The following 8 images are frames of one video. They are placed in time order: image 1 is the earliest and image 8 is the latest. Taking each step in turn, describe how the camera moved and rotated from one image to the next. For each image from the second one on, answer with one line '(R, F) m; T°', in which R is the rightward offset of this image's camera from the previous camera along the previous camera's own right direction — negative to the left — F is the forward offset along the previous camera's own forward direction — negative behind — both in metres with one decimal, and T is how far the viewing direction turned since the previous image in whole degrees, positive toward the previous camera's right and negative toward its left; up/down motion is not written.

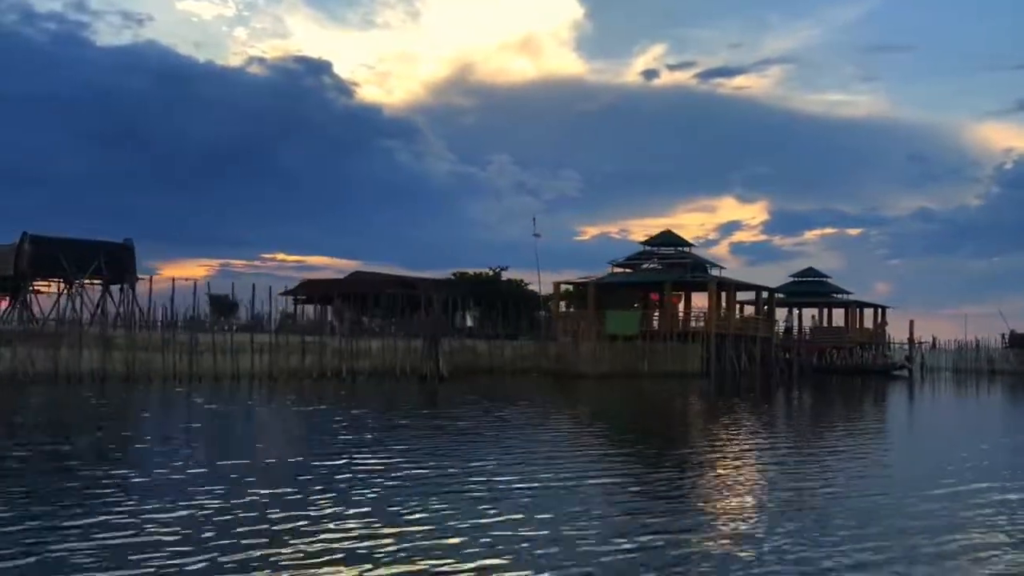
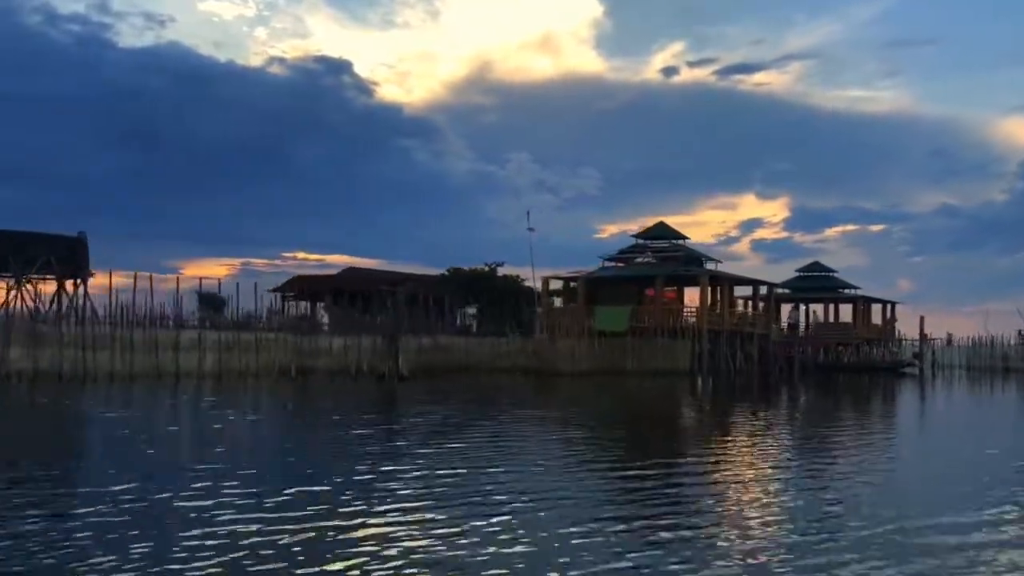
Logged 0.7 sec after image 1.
(+1.1, +1.4) m; -1°
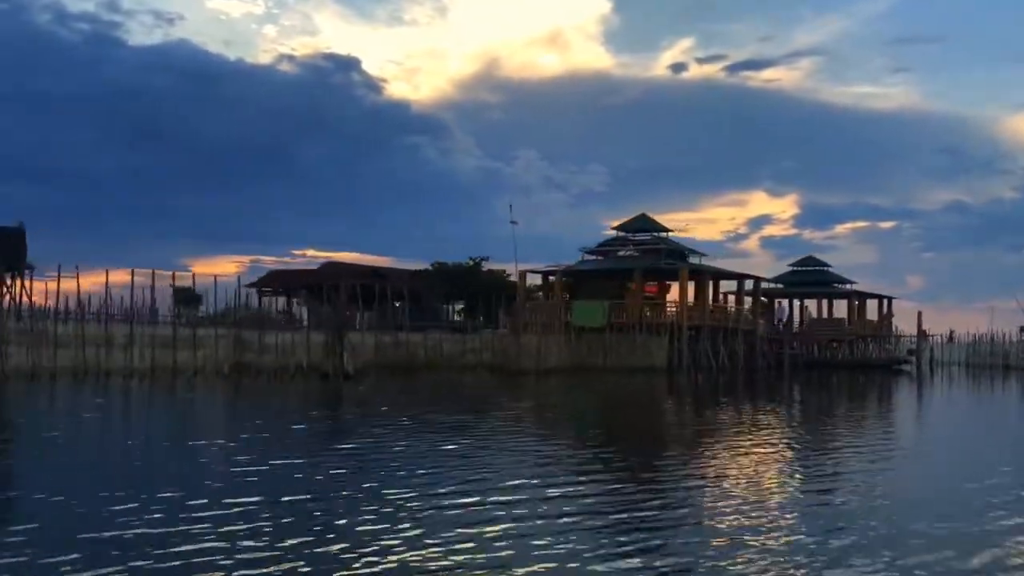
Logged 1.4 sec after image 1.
(+1.0, +1.3) m; 0°
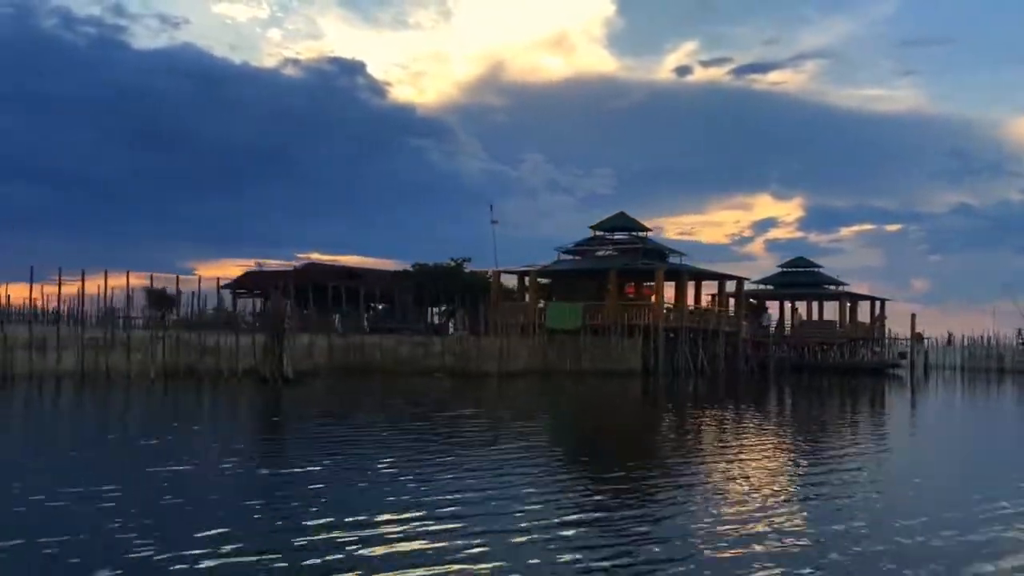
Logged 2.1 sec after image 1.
(+1.0, +1.1) m; 0°
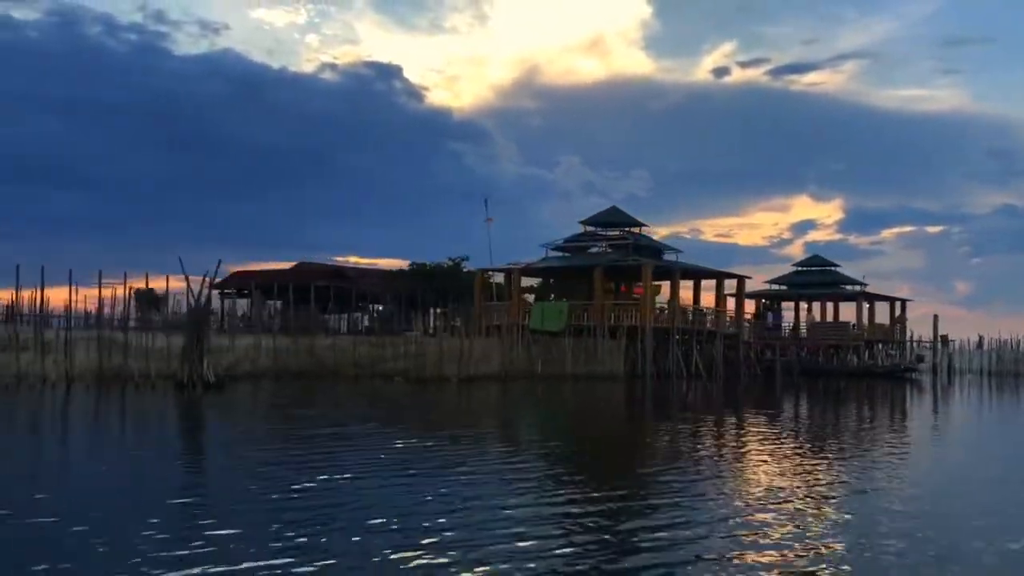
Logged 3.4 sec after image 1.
(+1.5, +1.8) m; -2°
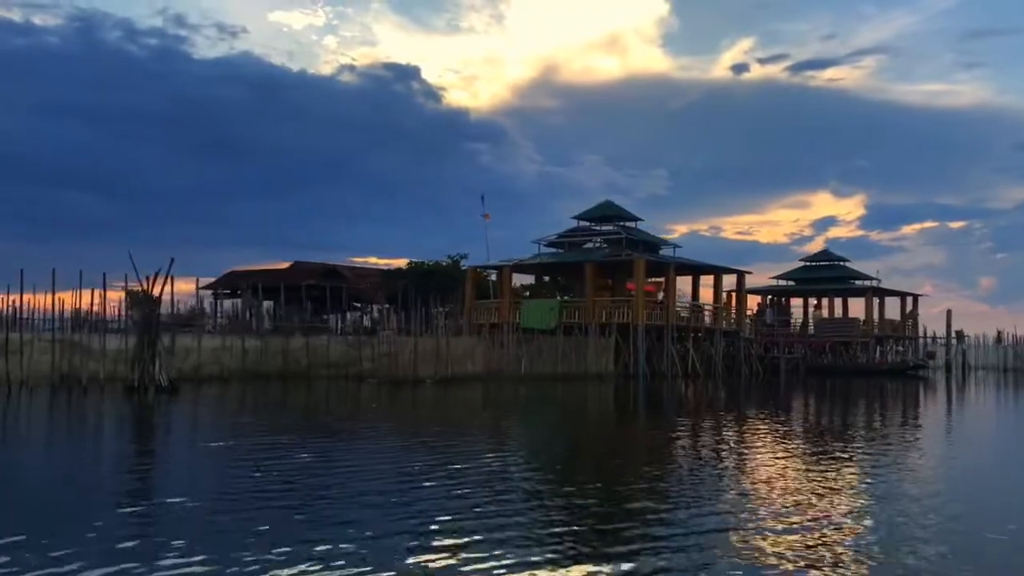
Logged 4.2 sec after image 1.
(+0.8, +0.9) m; -1°
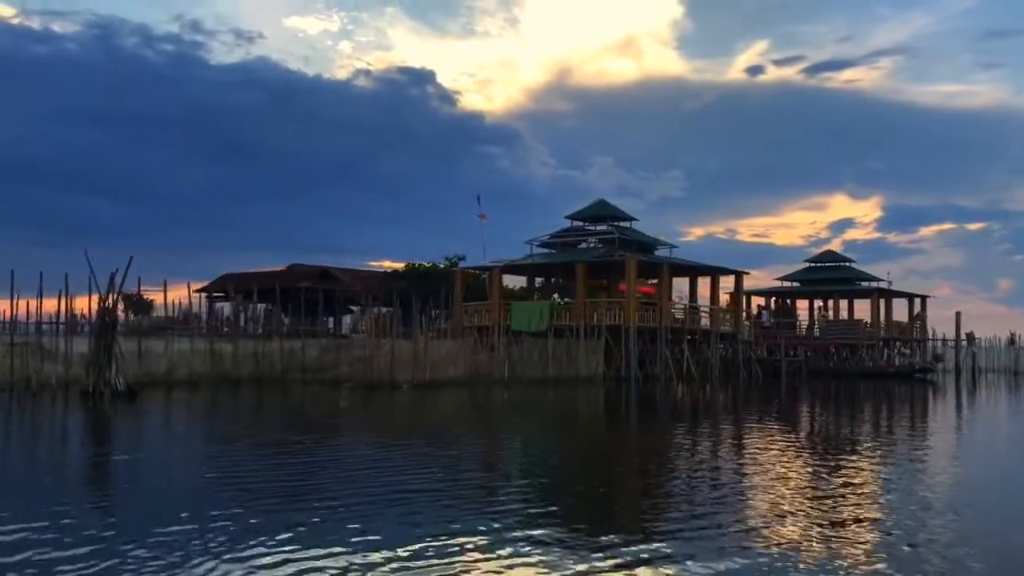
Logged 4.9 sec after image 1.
(+0.7, +0.7) m; -1°
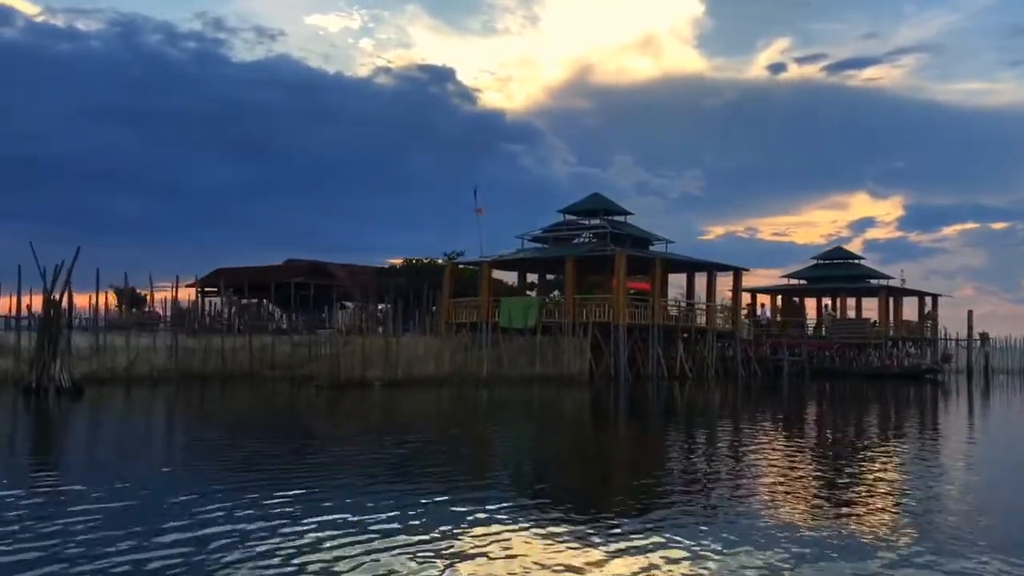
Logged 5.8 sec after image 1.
(+0.8, +0.8) m; -1°
